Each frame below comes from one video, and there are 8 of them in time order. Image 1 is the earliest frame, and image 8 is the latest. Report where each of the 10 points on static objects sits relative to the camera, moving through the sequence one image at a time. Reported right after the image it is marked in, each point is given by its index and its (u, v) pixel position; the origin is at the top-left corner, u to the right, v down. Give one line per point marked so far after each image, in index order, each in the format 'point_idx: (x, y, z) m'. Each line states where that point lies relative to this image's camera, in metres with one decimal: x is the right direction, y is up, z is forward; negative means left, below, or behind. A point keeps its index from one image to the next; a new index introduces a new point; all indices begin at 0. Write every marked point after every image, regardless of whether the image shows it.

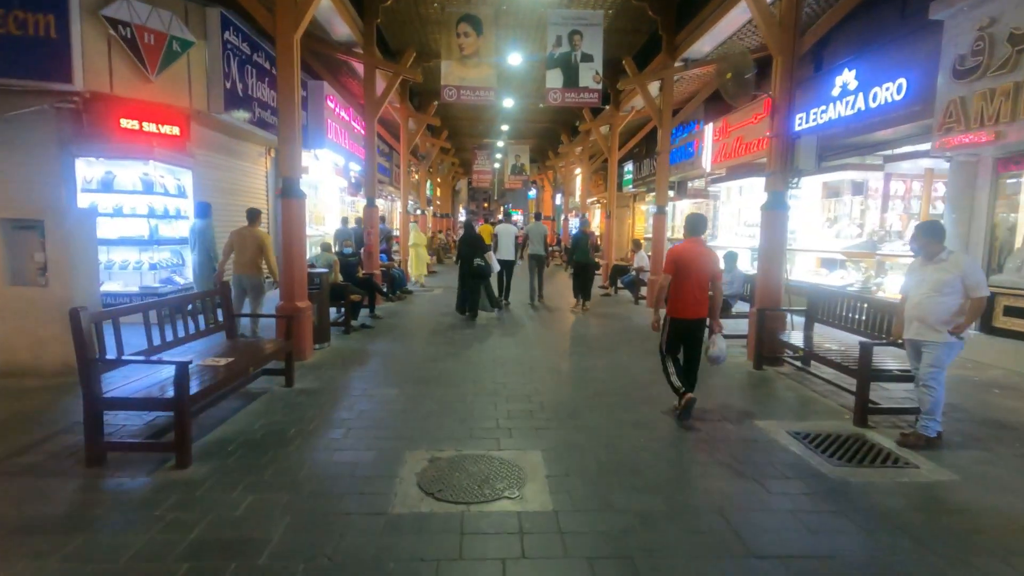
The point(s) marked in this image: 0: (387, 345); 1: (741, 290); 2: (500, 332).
0: (-1.7, -0.8, +7.5) m
1: (+3.3, 0.0, +7.8) m
2: (-0.2, -0.6, +9.3) m
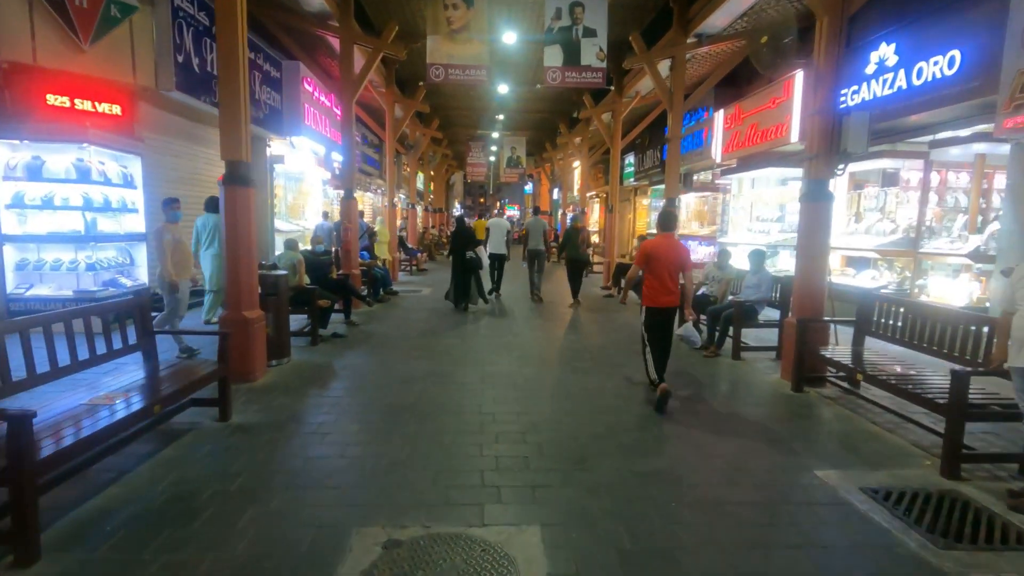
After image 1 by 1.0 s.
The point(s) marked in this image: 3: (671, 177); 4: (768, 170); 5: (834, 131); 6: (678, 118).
0: (-1.8, -0.8, +6.5) m
1: (+3.2, -0.1, +6.8) m
2: (-0.3, -0.6, +8.2) m
3: (+2.9, +2.0, +9.7) m
4: (+5.8, +2.7, +12.4) m
5: (+3.3, +1.6, +5.4) m
6: (+3.0, +3.1, +9.8) m
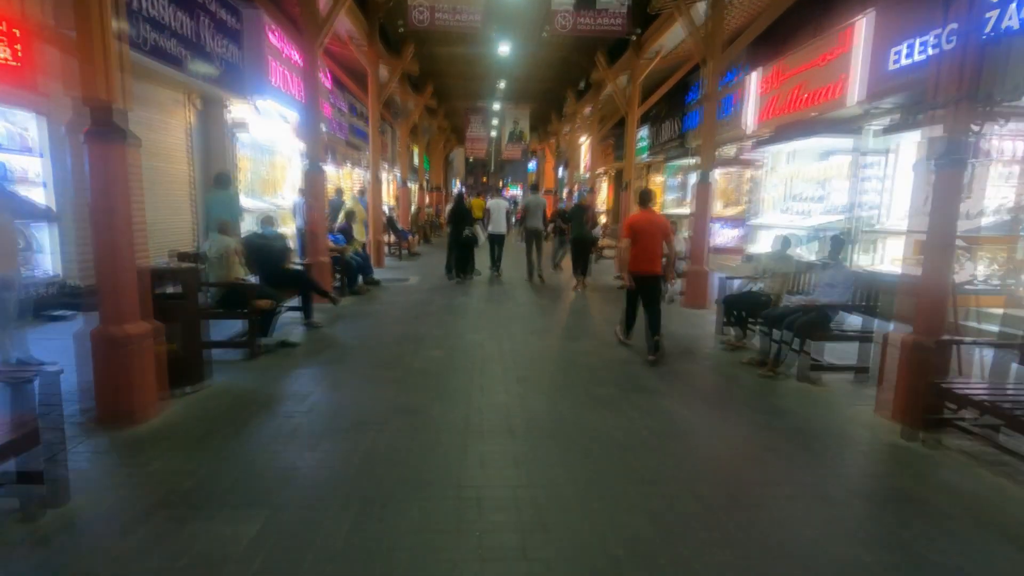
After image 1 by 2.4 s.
0: (-1.8, -0.8, +4.9) m
1: (+3.2, -0.1, +5.2) m
2: (-0.3, -0.5, +6.6) m
3: (+2.9, +2.2, +8.0) m
4: (+5.8, +2.9, +10.6) m
5: (+3.2, +1.5, +3.7) m
6: (+3.0, +3.2, +8.0) m
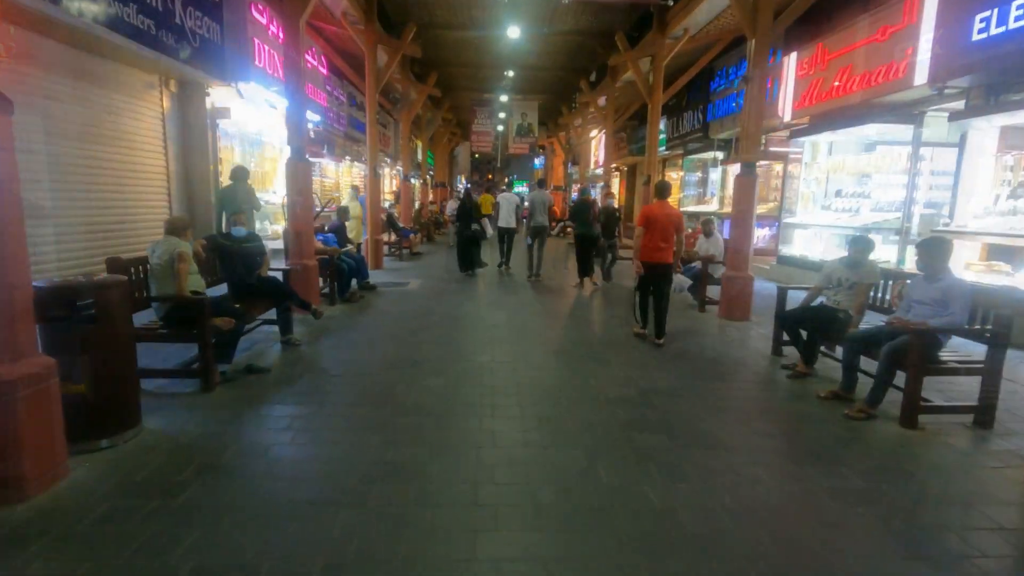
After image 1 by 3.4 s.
0: (-1.6, -0.9, +3.9) m
1: (+3.4, -0.2, +4.1) m
2: (-0.1, -0.7, +5.6) m
3: (+3.1, +2.0, +7.0) m
4: (+6.0, +2.8, +9.5) m
5: (+3.4, +1.4, +2.7) m
6: (+3.2, +3.1, +6.9) m
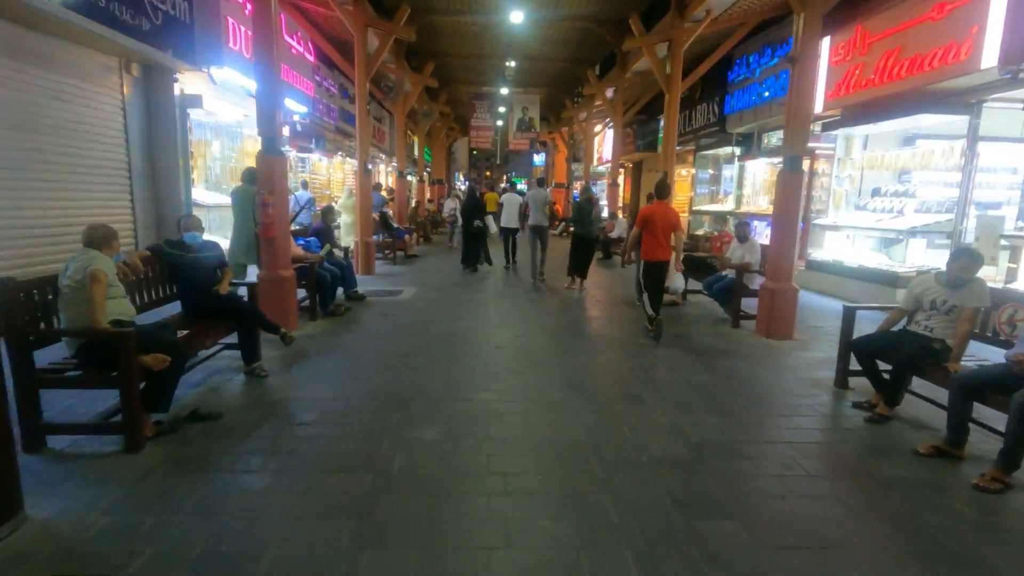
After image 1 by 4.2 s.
0: (-1.5, -1.1, +2.9) m
1: (+3.5, -0.4, +3.1) m
2: (0.0, -0.8, +4.6) m
3: (+3.2, +1.9, +6.0) m
4: (+6.1, +2.6, +8.6) m
5: (+3.5, +1.2, +1.7) m
6: (+3.3, +2.9, +6.0) m
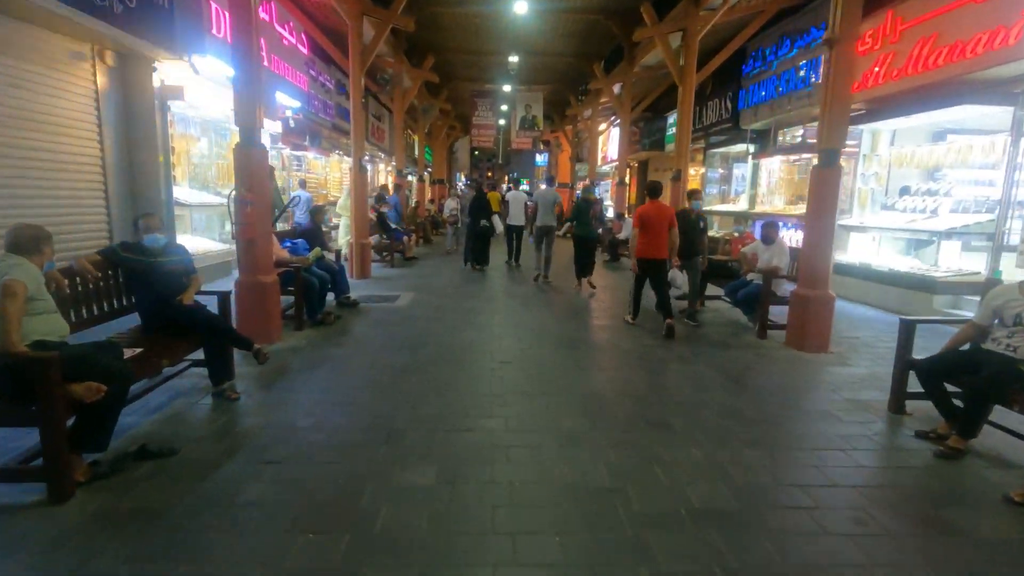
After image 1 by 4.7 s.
0: (-1.5, -1.2, +2.3) m
1: (+3.5, -0.5, +2.5) m
2: (0.0, -0.9, +4.0) m
3: (+3.2, +1.8, +5.4) m
4: (+6.1, +2.5, +8.0) m
5: (+3.5, +1.2, +1.1) m
6: (+3.4, +2.8, +5.4) m
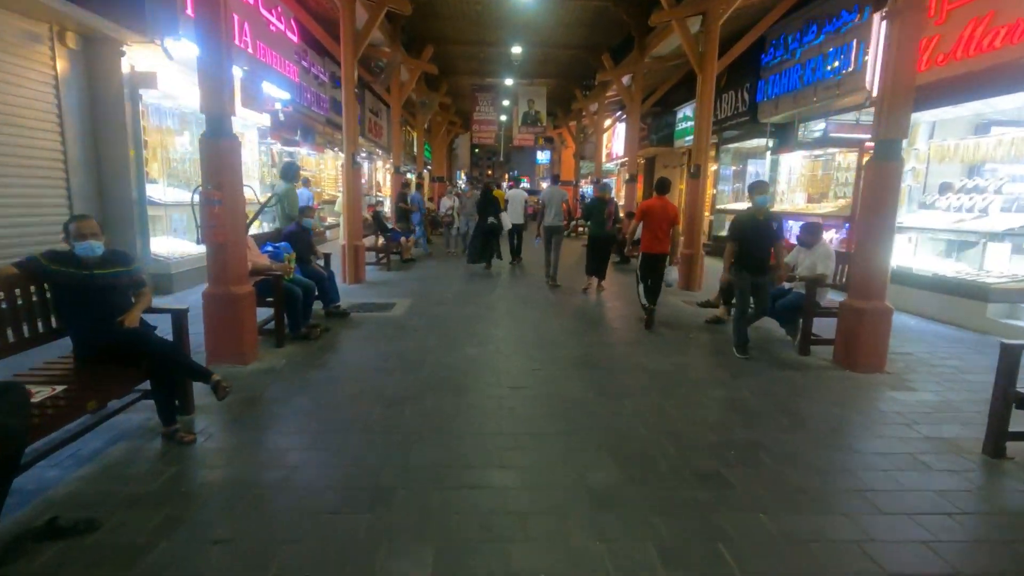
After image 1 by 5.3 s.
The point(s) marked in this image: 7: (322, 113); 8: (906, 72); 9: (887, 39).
0: (-1.4, -1.3, +1.6) m
1: (+3.6, -0.6, +1.8) m
2: (+0.1, -1.0, +3.3) m
3: (+3.3, +1.7, +4.7) m
4: (+6.2, +2.5, +7.3) m
5: (+3.6, +1.0, +0.4) m
6: (+3.4, +2.7, +4.7) m
7: (-4.4, +4.1, +12.5) m
8: (+3.4, +1.9, +4.7) m
9: (+3.3, +2.2, +4.8) m
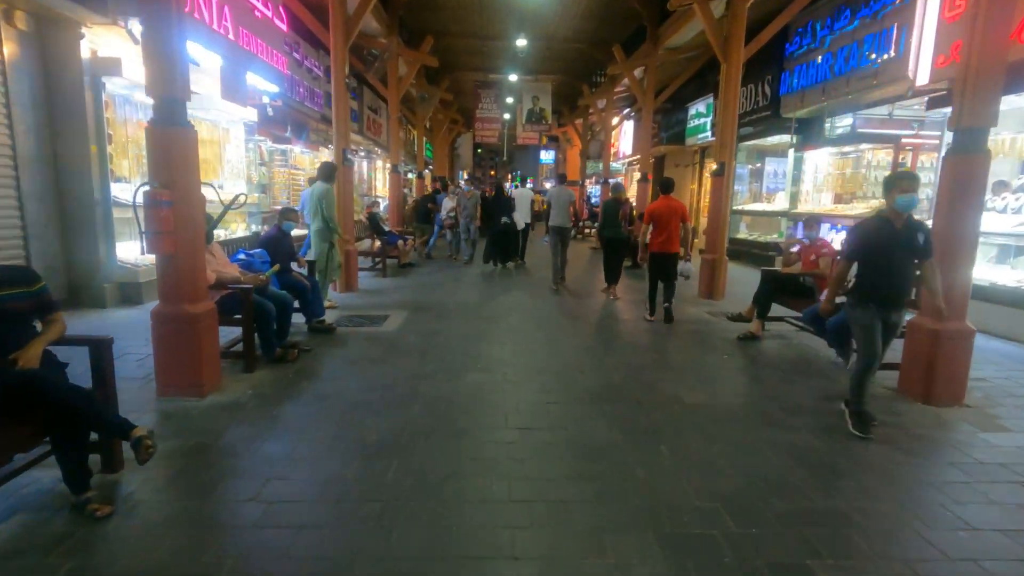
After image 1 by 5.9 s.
0: (-1.3, -1.4, +0.9) m
1: (+3.7, -0.7, +1.0) m
2: (+0.2, -1.1, +2.5) m
3: (+3.4, +1.6, +3.9) m
4: (+6.3, +2.3, +6.5) m
5: (+3.7, +0.9, -0.4) m
6: (+3.5, +2.6, +3.9) m
7: (-4.3, +3.9, +11.8) m
8: (+3.5, +1.8, +3.9) m
9: (+3.4, +2.1, +4.0) m
